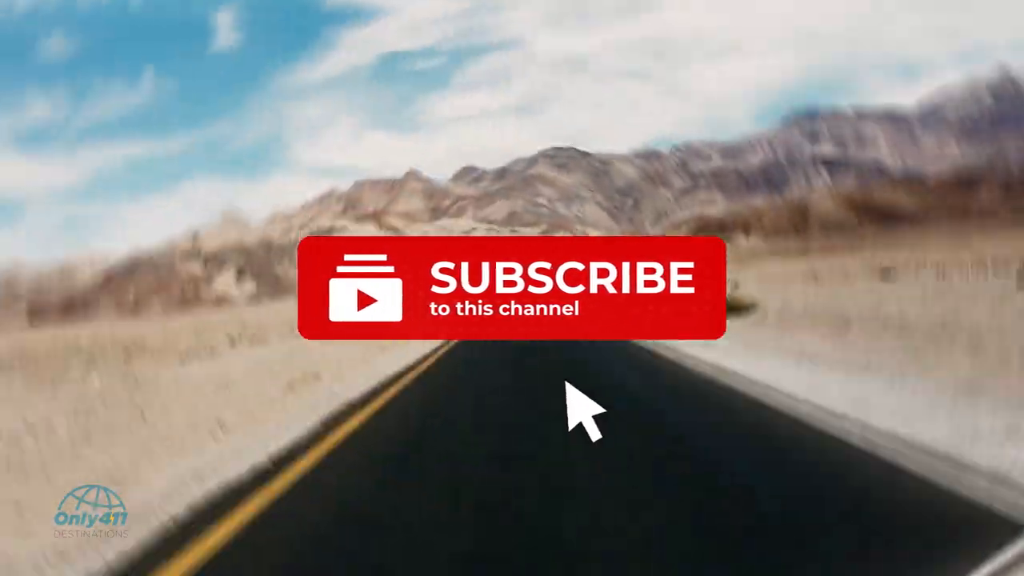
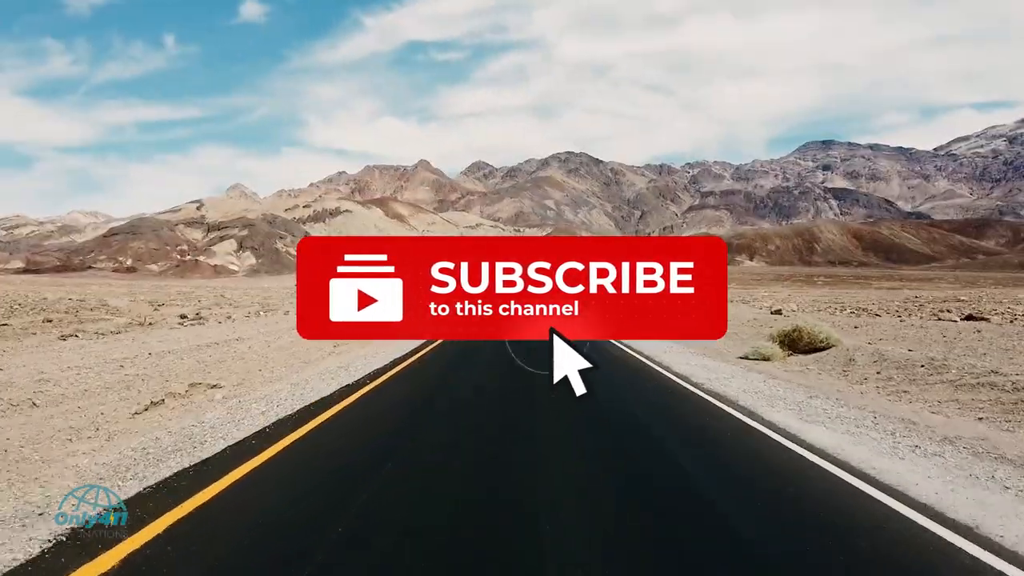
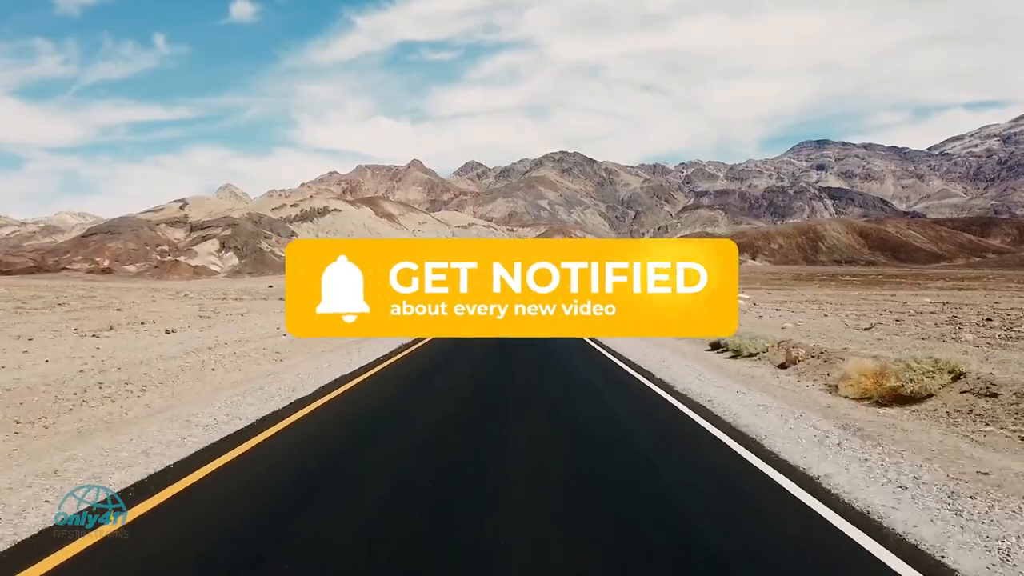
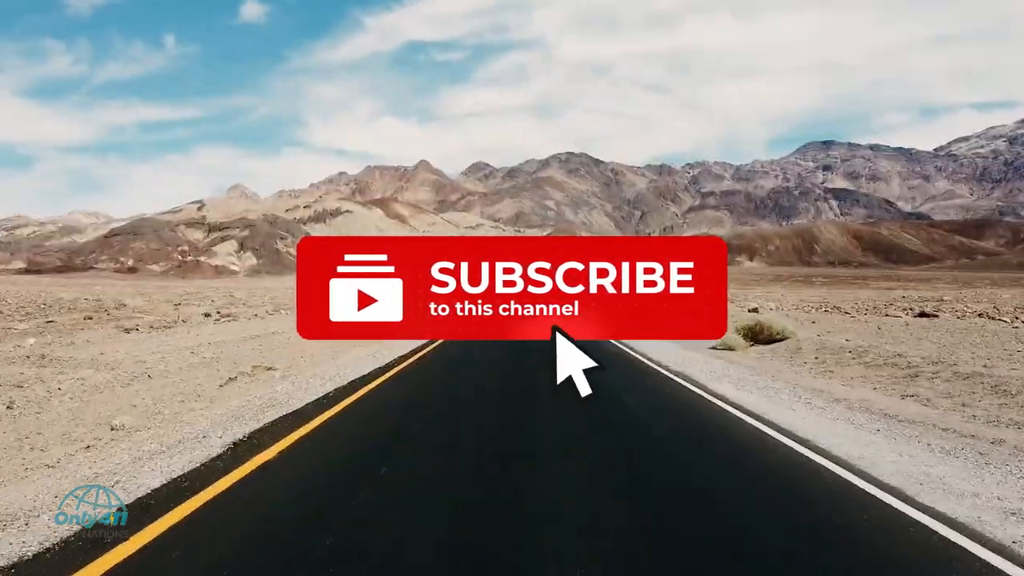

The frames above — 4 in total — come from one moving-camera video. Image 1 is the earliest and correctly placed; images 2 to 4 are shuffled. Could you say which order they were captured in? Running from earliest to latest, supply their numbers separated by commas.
4, 2, 3
